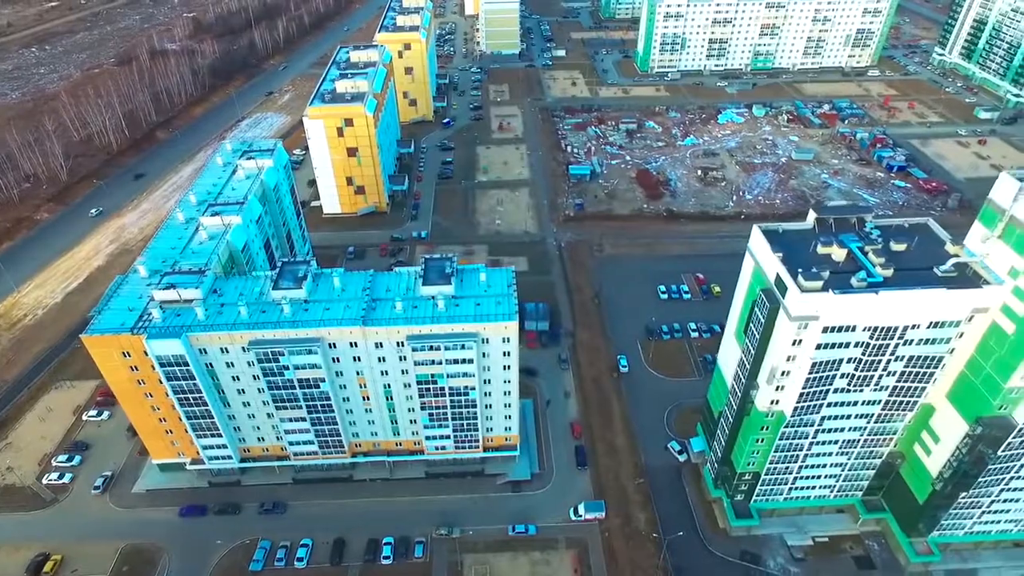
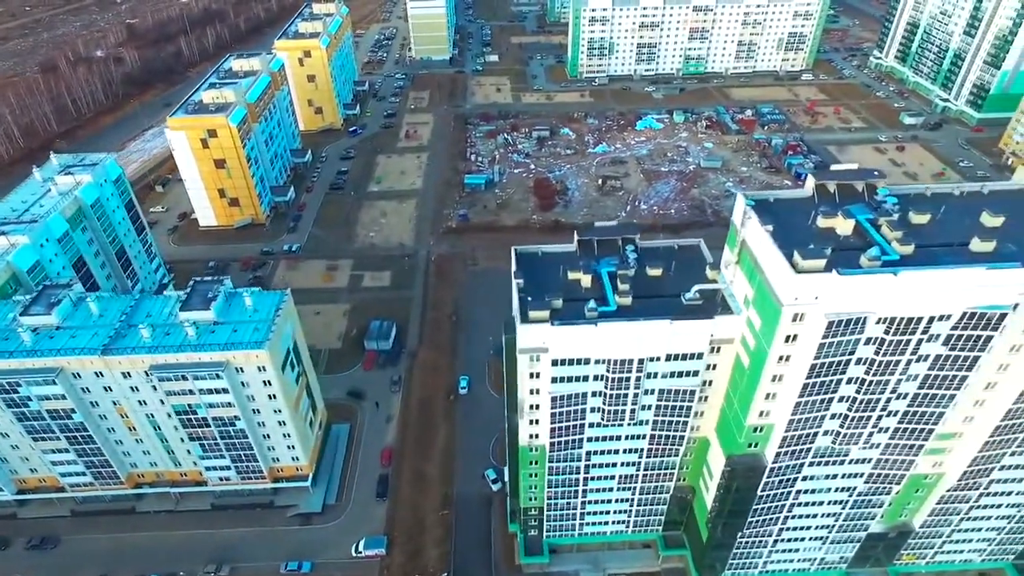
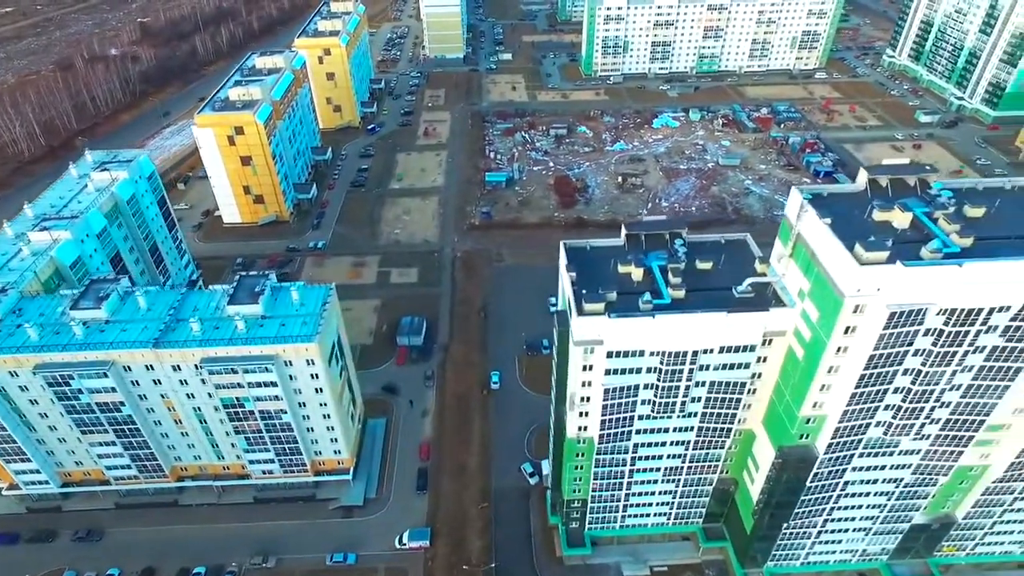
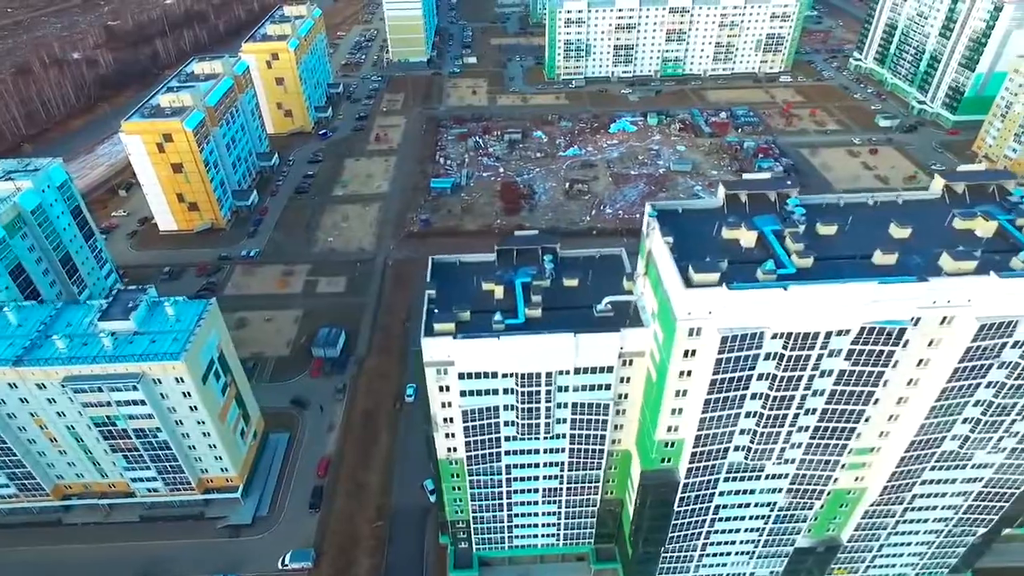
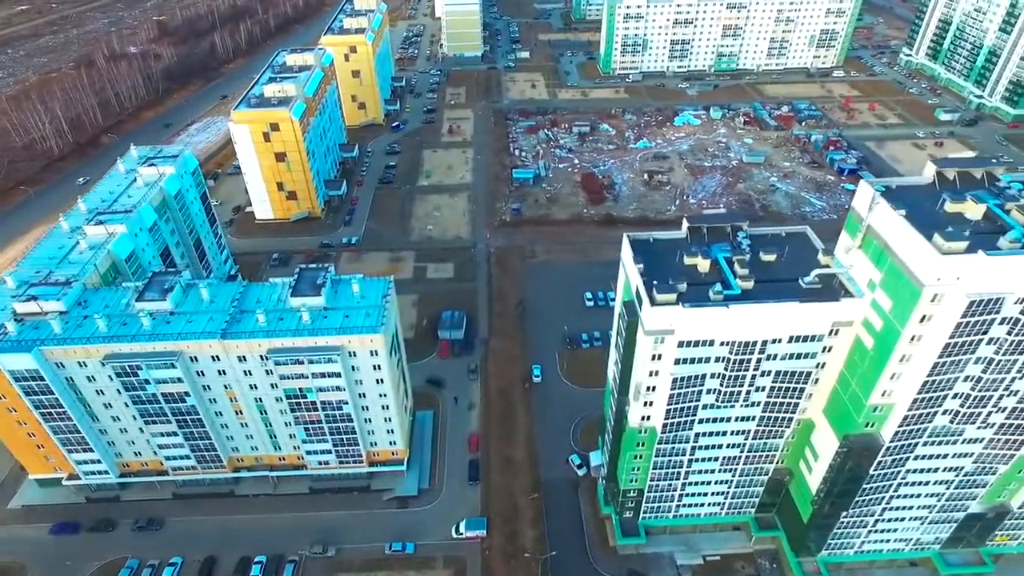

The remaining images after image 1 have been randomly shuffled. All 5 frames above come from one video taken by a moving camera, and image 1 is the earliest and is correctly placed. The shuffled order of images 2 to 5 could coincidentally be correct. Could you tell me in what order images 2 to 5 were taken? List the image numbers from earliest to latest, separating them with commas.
5, 3, 2, 4
